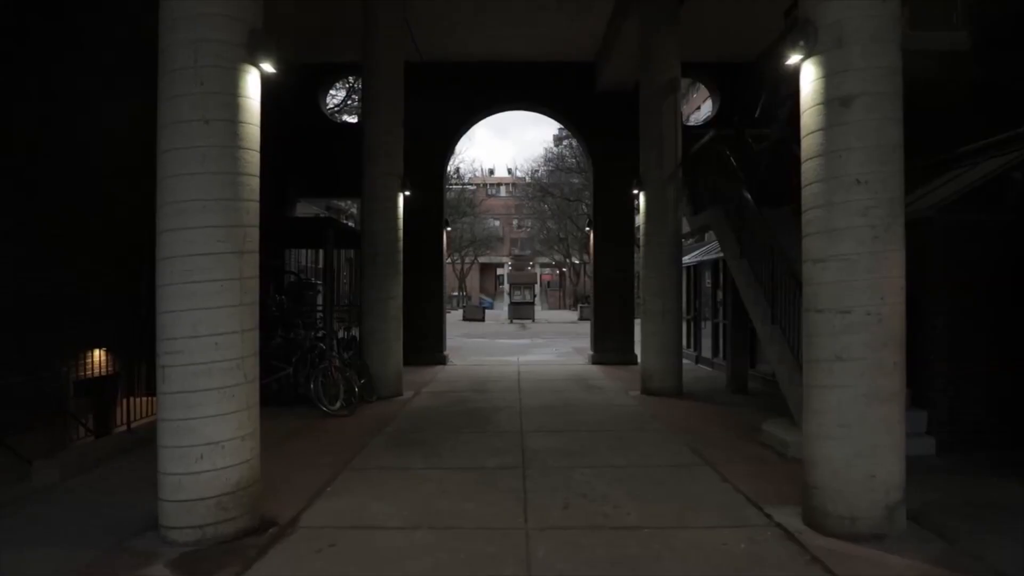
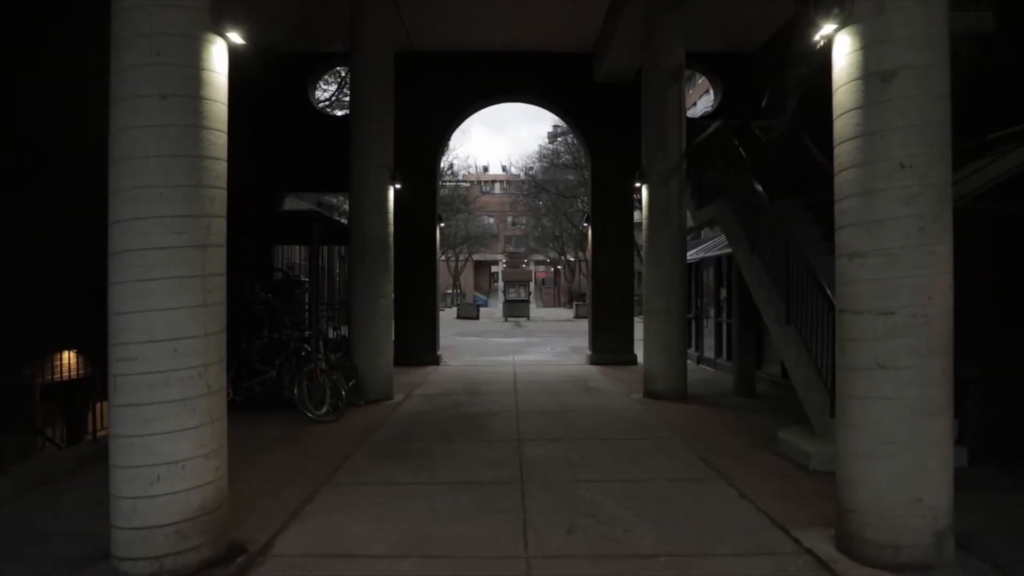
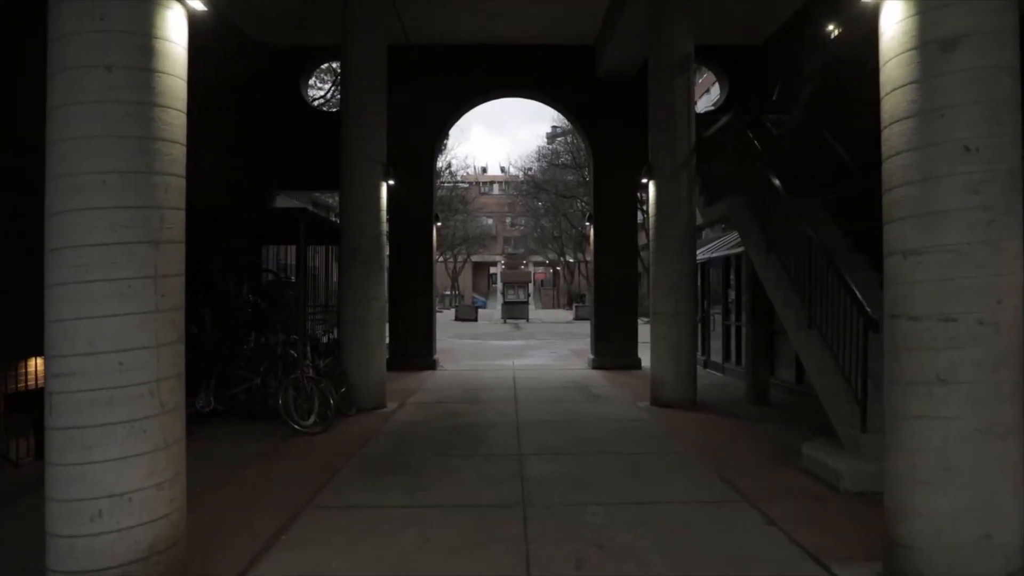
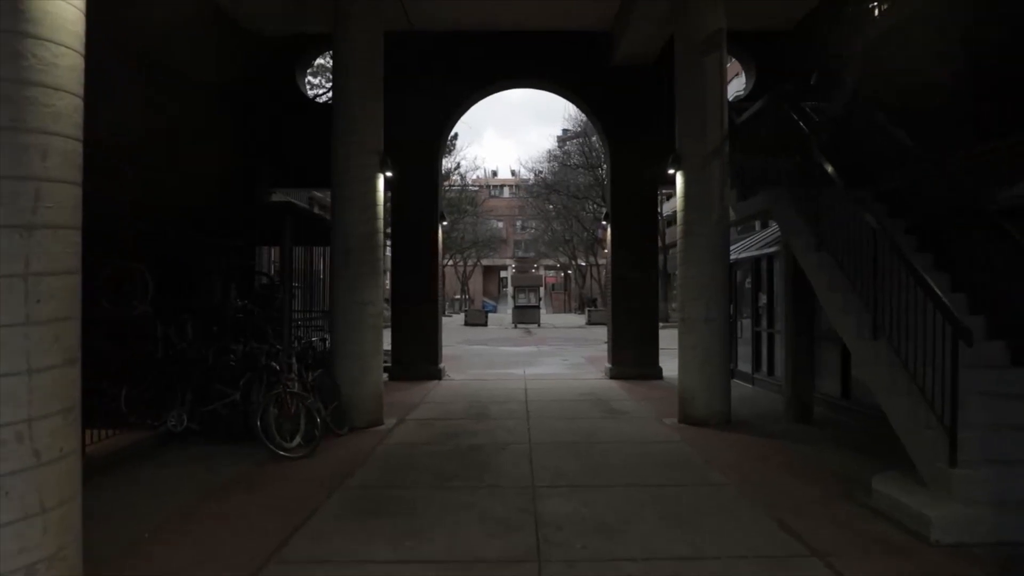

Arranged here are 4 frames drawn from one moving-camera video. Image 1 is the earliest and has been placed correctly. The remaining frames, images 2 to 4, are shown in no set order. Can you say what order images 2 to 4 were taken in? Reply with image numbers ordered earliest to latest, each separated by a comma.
2, 3, 4
